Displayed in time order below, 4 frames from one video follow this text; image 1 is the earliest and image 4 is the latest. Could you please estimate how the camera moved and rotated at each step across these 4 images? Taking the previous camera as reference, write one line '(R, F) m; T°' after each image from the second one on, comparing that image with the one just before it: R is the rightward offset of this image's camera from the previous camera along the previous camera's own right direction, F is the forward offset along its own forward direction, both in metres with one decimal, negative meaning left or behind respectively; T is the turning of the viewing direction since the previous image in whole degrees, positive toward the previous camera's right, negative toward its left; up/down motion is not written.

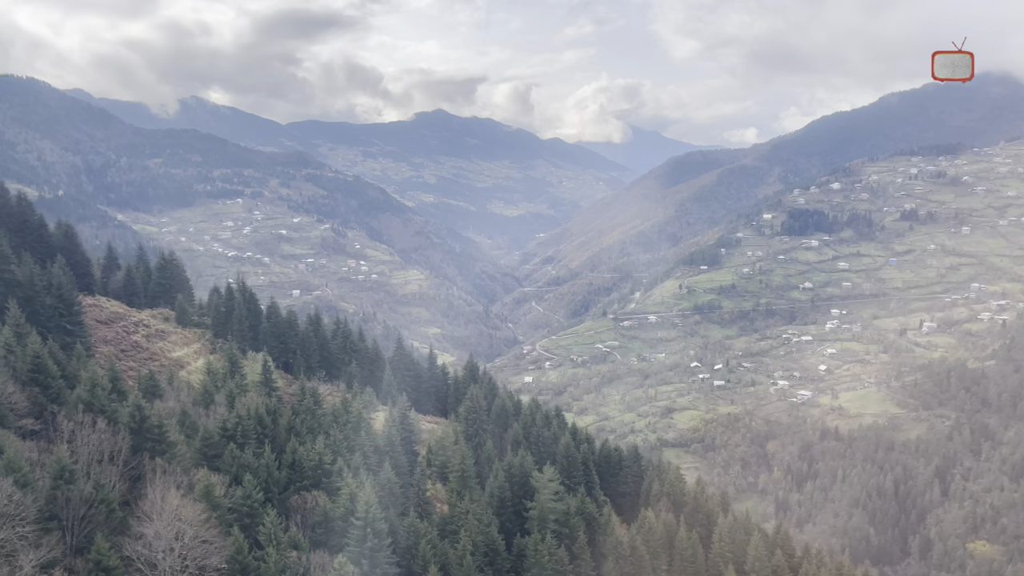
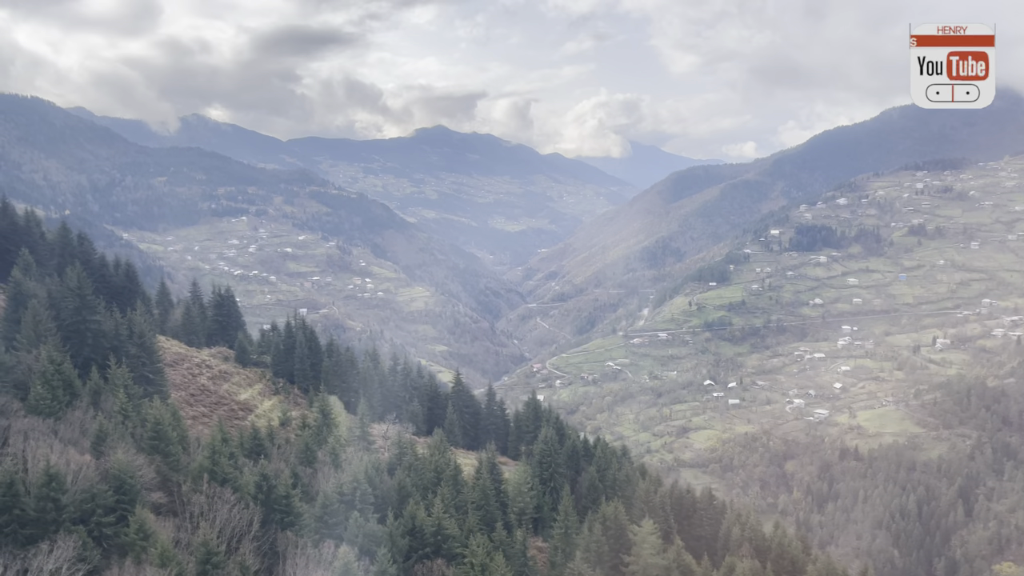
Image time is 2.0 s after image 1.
(-4.9, +1.2) m; 0°
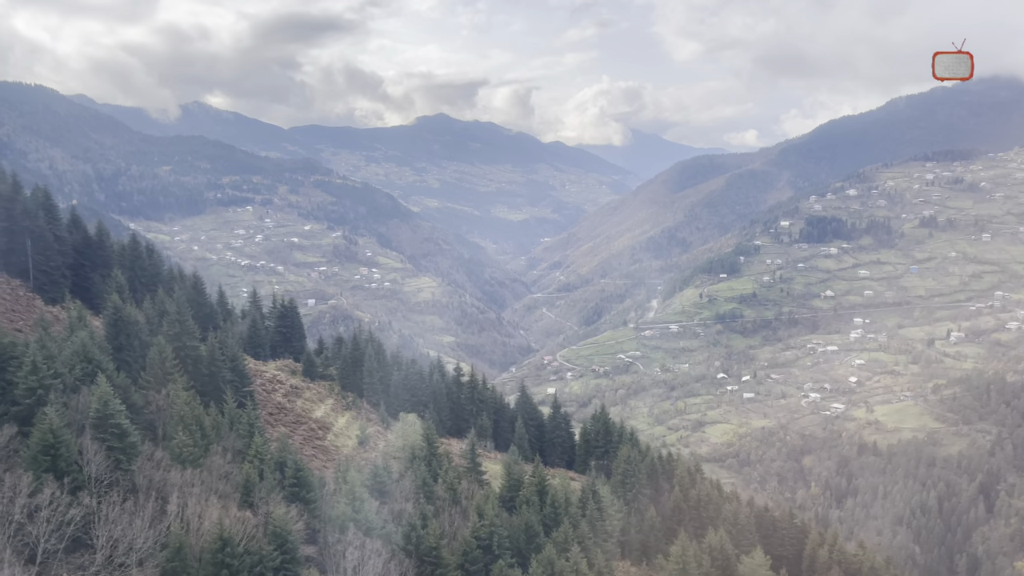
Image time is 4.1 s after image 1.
(-5.2, +1.3) m; 0°
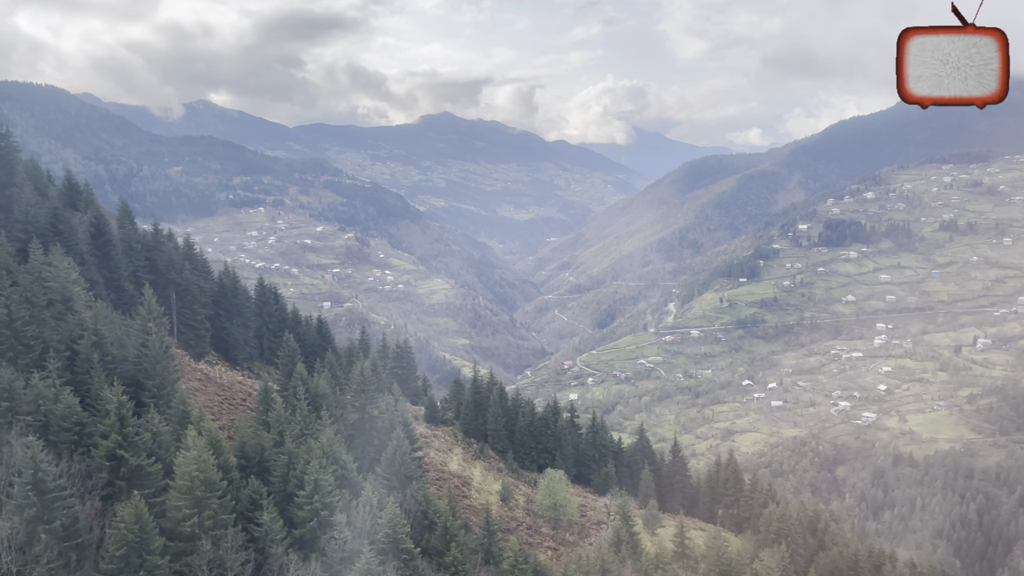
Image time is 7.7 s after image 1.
(-8.8, +2.2) m; 0°
